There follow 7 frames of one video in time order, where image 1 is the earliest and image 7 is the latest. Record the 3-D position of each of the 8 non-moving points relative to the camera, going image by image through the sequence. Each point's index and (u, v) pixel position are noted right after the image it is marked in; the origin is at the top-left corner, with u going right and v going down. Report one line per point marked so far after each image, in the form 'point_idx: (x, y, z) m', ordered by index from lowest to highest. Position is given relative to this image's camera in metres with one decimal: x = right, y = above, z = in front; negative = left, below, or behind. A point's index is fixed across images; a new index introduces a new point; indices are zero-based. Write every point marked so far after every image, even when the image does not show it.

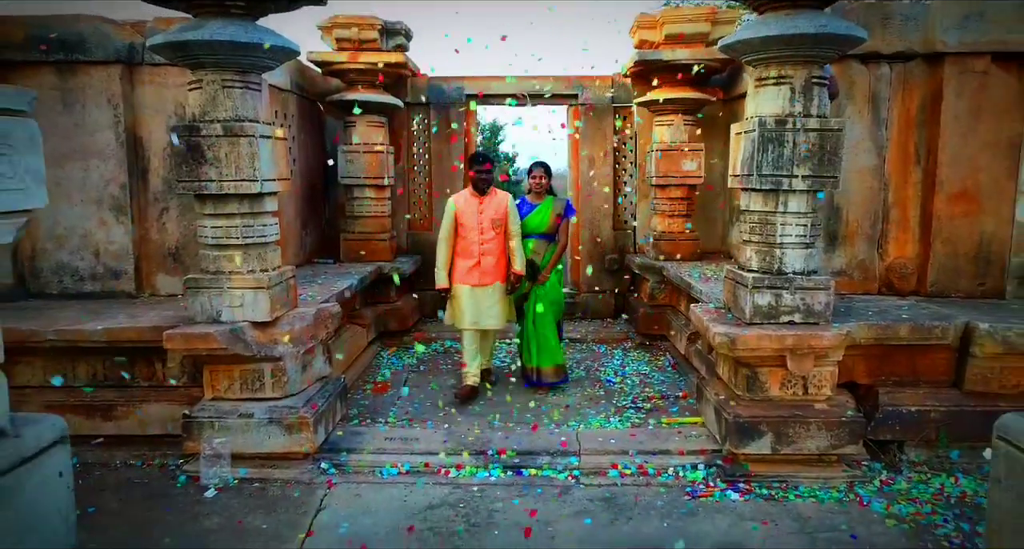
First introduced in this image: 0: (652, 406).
0: (+0.9, -0.8, +4.2) m
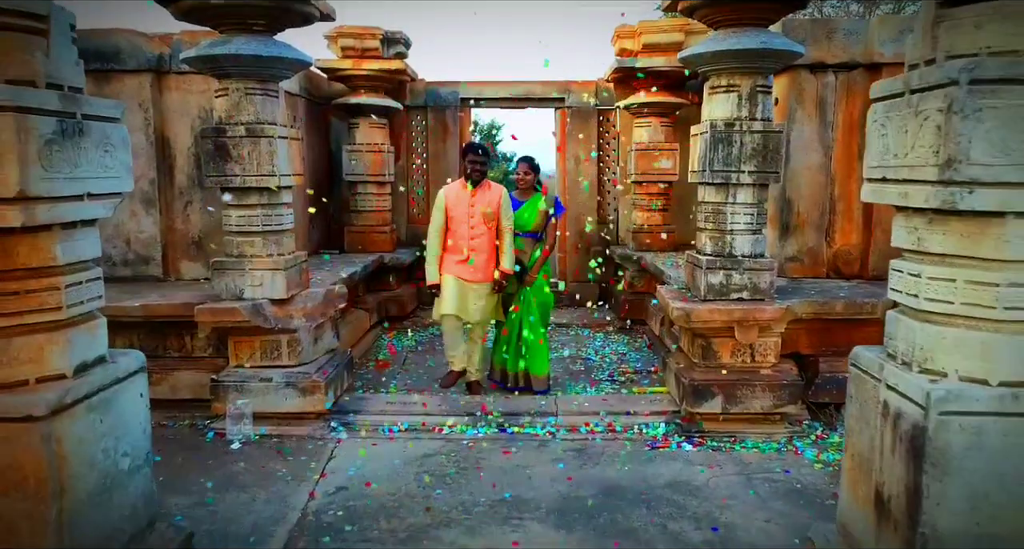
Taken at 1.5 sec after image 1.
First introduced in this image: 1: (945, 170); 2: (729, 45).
0: (+0.8, -0.7, +4.7) m
1: (+1.0, +0.2, +1.6) m
2: (+1.2, +1.2, +3.7) m
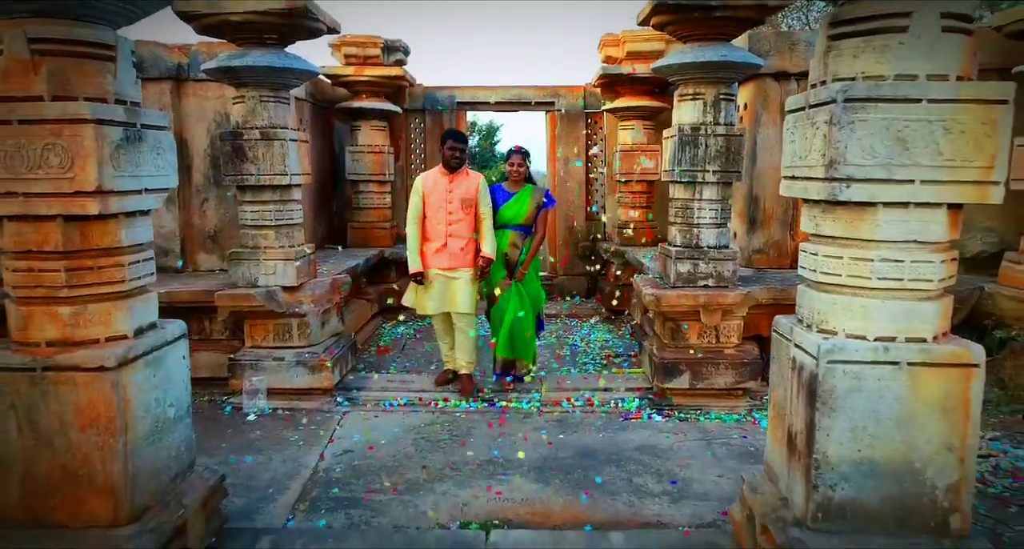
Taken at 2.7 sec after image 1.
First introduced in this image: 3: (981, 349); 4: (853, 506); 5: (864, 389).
0: (+0.7, -0.6, +5.2) m
1: (+0.9, +0.3, +2.0) m
2: (+1.1, +1.3, +4.1) m
3: (+1.4, -0.2, +2.0) m
4: (+1.0, -0.7, +2.1) m
5: (+1.0, -0.3, +2.0) m
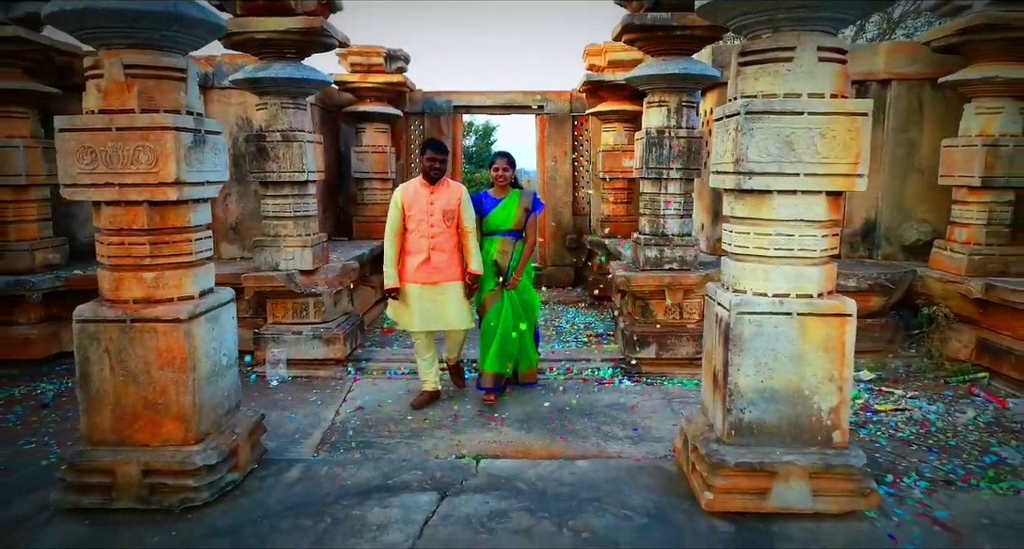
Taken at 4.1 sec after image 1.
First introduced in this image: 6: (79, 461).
0: (+0.6, -0.5, +5.8) m
1: (+0.9, +0.4, +2.6) m
2: (+1.0, +1.4, +4.7) m
3: (+1.3, -0.1, +2.6) m
4: (+1.0, -0.6, +2.7) m
5: (+1.0, -0.2, +2.7) m
6: (-1.7, -0.7, +2.8) m
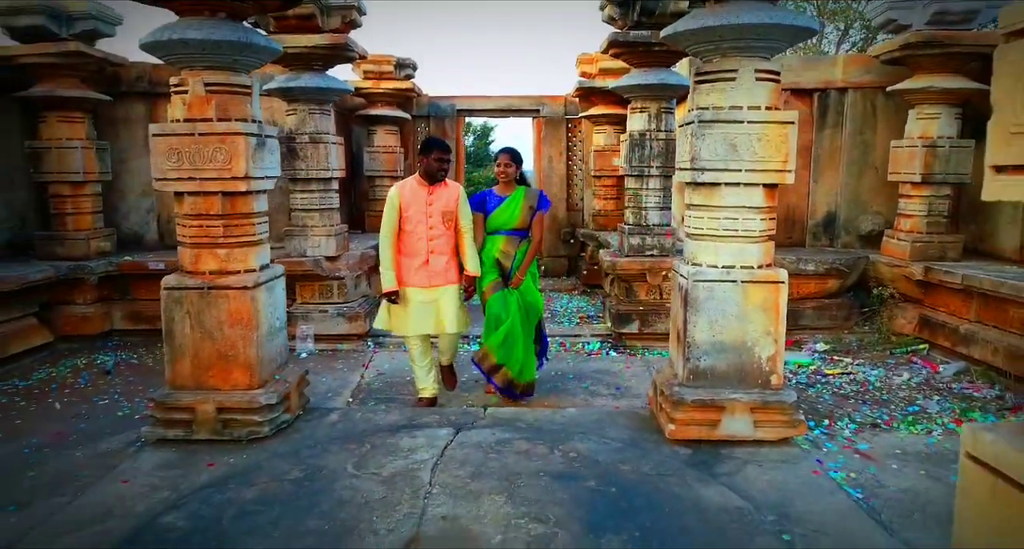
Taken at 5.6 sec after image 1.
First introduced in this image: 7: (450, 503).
0: (+0.6, -0.4, +6.5) m
1: (+0.9, +0.5, +3.3) m
2: (+1.0, +1.5, +5.4) m
3: (+1.3, 0.0, +3.3) m
4: (+1.0, -0.5, +3.4) m
5: (+1.0, -0.1, +3.3) m
6: (-1.7, -0.6, +3.5) m
7: (-0.2, -0.9, +2.7) m
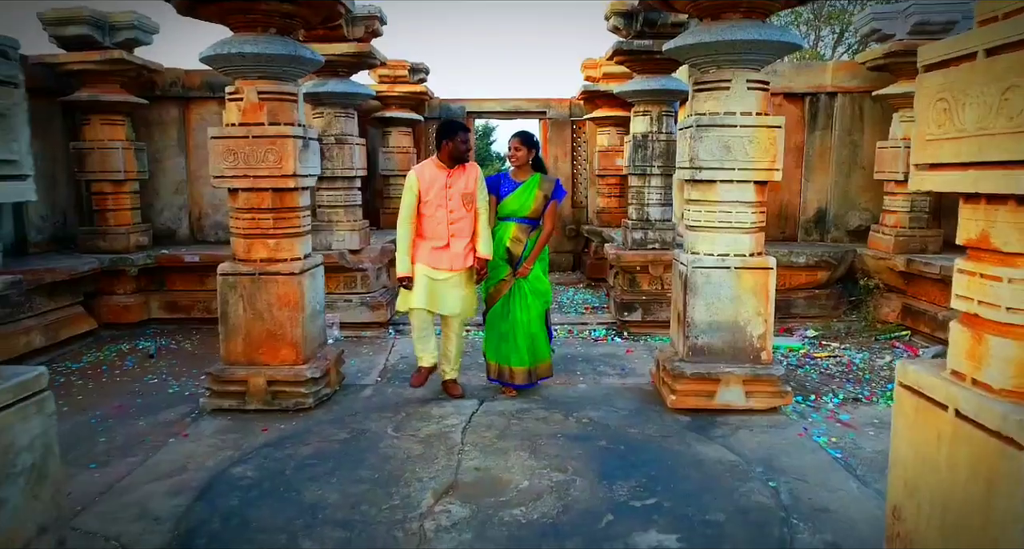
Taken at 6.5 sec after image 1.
0: (+0.7, -0.3, +6.9) m
1: (+1.0, +0.6, +3.7) m
2: (+1.1, +1.6, +5.8) m
3: (+1.4, +0.1, +3.7) m
4: (+1.1, -0.4, +3.8) m
5: (+1.1, 0.0, +3.8) m
6: (-1.6, -0.6, +3.9) m
7: (-0.1, -0.8, +3.1) m
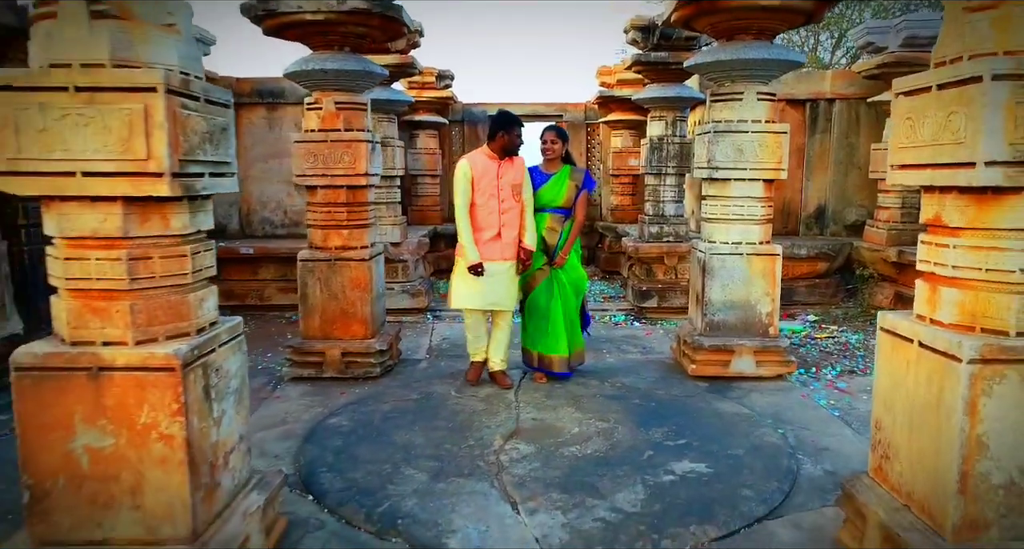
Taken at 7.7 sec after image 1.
0: (+1.0, -0.3, +7.5) m
1: (+1.2, +0.7, +4.3) m
2: (+1.4, +1.7, +6.4) m
3: (+1.7, +0.2, +4.3) m
4: (+1.4, -0.3, +4.4) m
5: (+1.4, +0.1, +4.4) m
6: (-1.4, -0.5, +4.5) m
7: (+0.1, -0.7, +3.7) m
